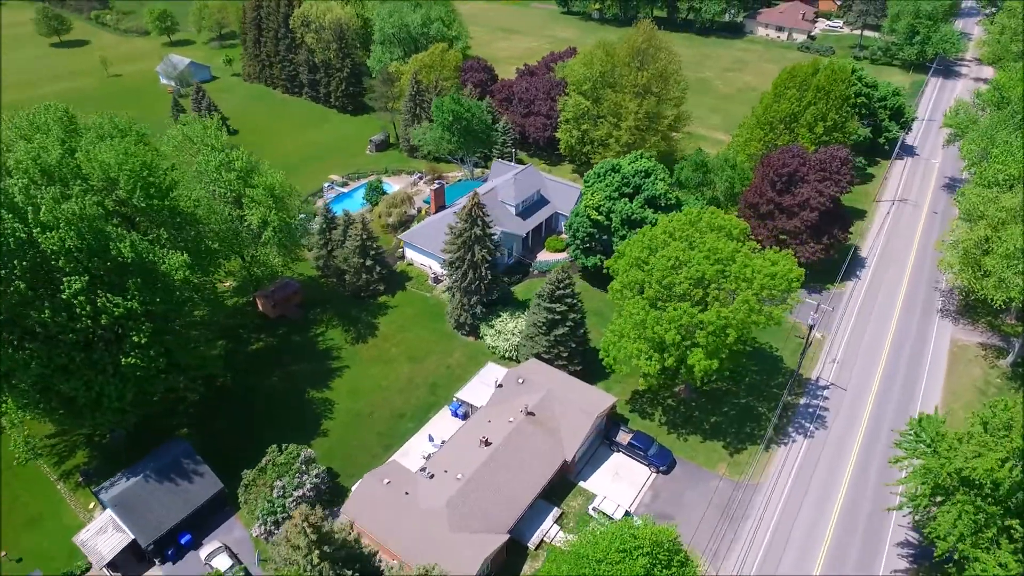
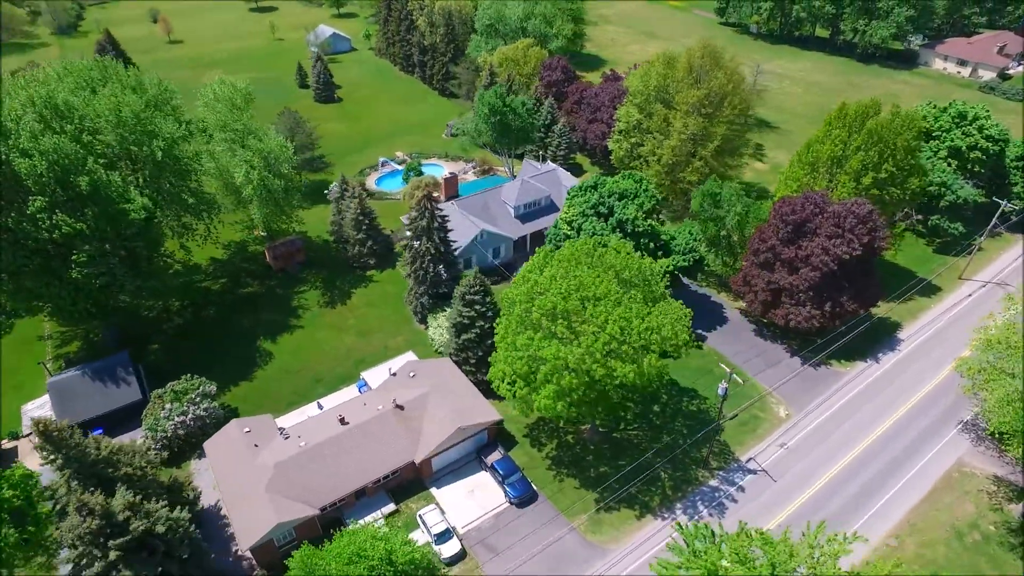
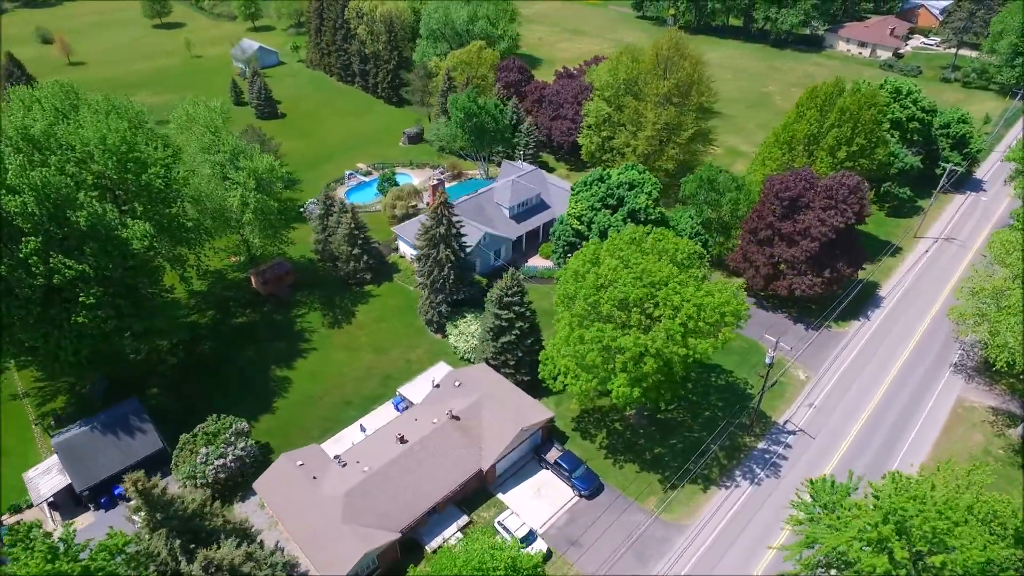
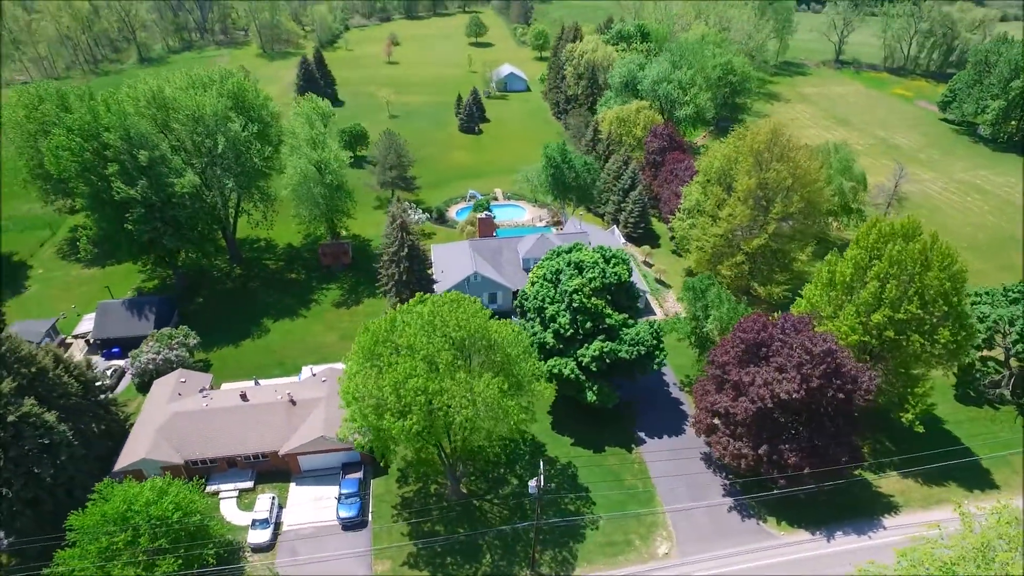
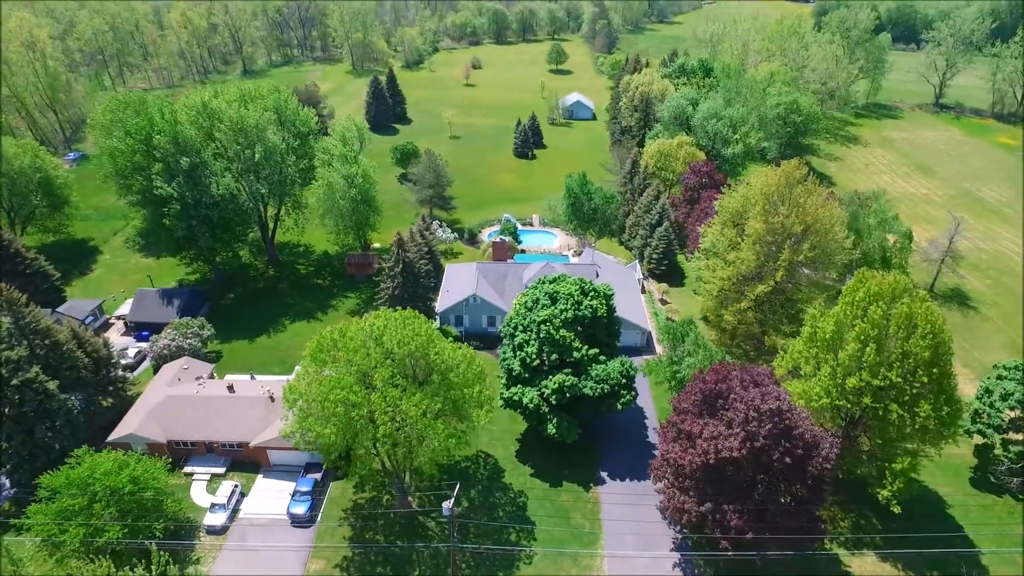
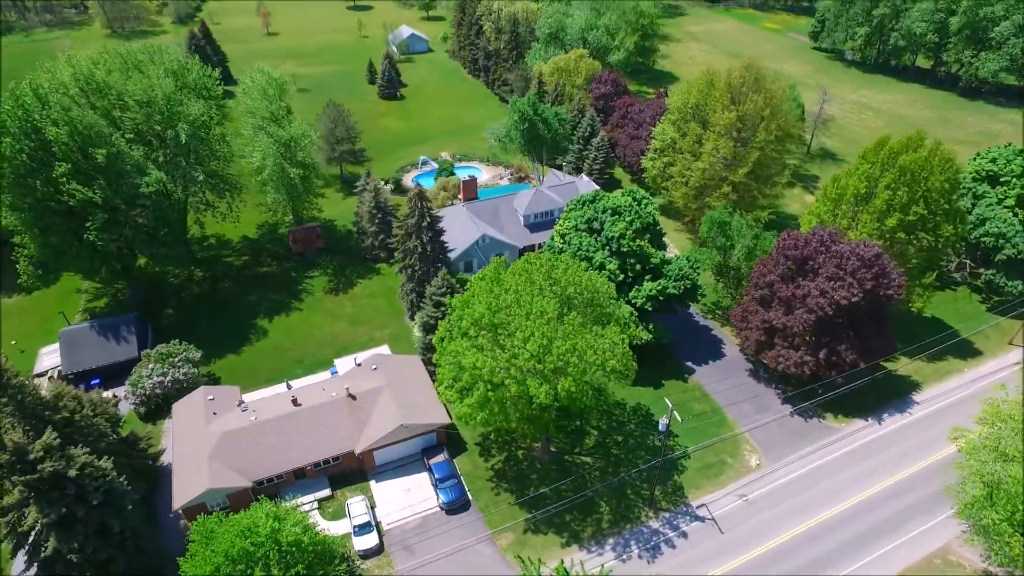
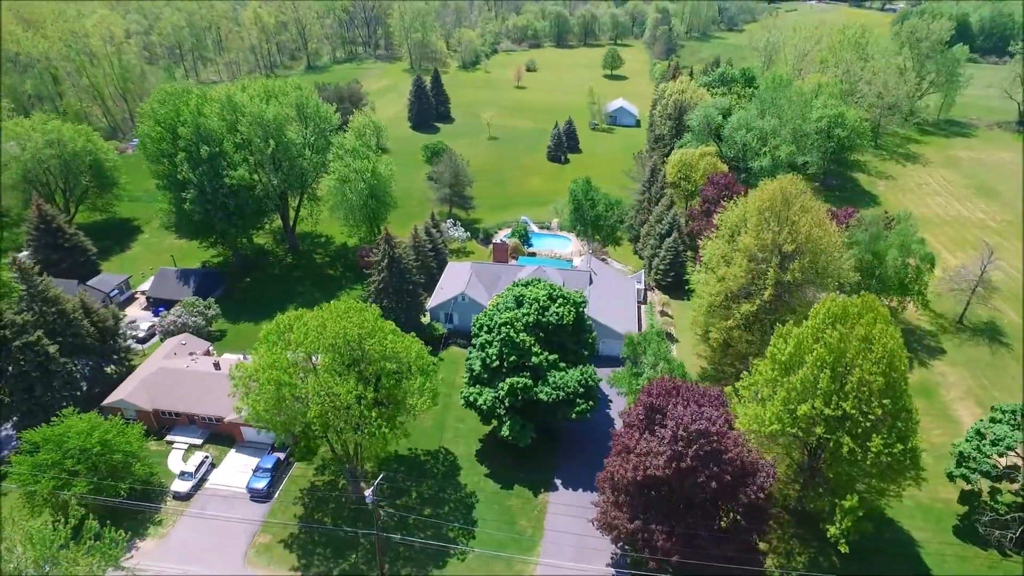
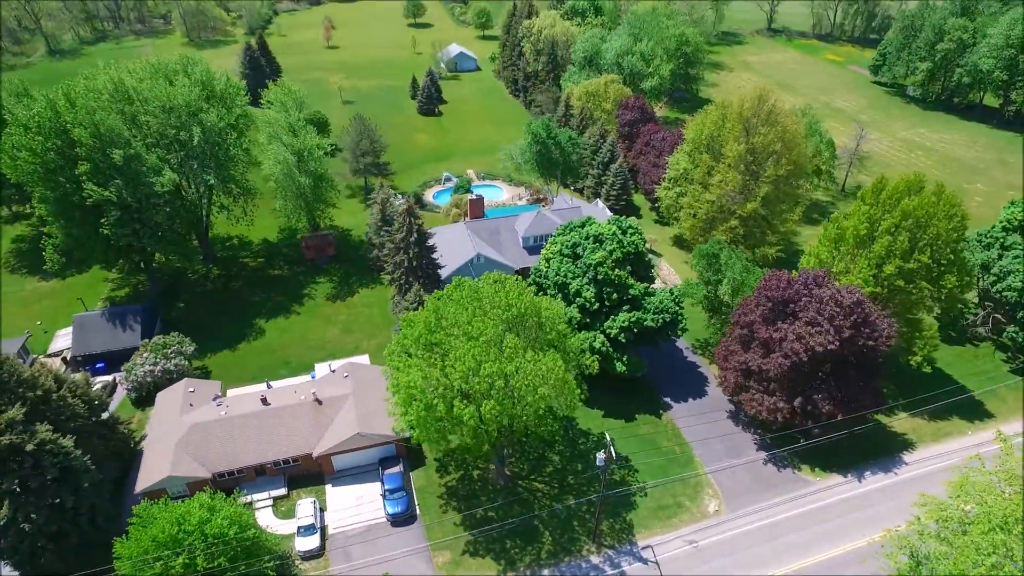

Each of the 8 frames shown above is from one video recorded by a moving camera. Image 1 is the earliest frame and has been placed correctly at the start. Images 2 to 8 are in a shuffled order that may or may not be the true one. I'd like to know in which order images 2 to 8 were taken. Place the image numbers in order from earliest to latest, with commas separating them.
3, 2, 6, 8, 4, 5, 7
